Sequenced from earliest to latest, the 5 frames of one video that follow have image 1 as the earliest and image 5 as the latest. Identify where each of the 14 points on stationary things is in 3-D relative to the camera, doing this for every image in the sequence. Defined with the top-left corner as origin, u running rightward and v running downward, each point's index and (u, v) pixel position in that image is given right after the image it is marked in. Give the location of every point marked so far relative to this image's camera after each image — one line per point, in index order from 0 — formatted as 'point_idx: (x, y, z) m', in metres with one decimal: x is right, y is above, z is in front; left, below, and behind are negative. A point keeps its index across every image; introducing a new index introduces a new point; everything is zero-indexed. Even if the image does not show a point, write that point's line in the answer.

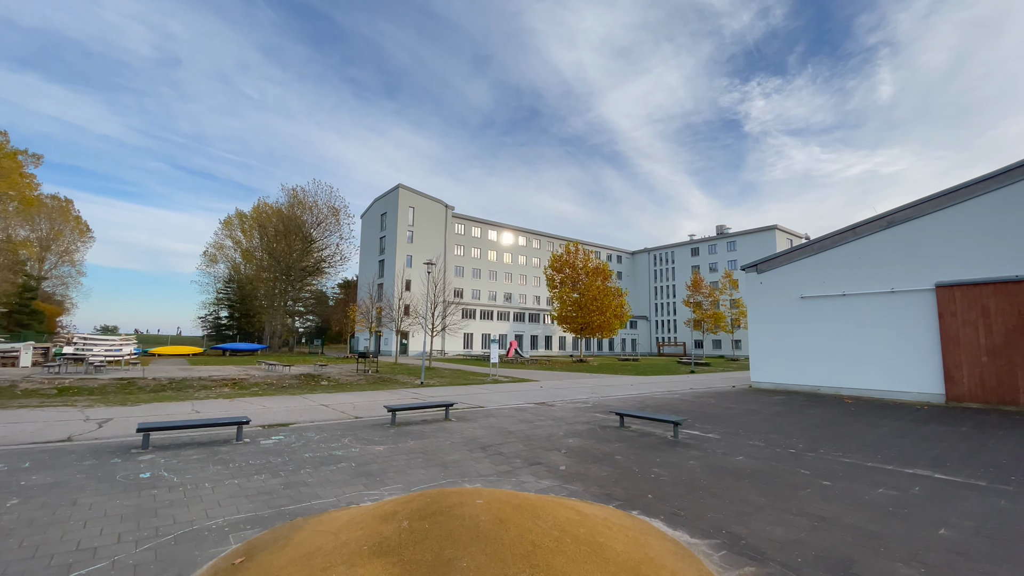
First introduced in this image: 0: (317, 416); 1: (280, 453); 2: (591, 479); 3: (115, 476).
0: (-4.7, -3.1, +10.7) m
1: (-3.7, -2.7, +7.3) m
2: (+1.2, -2.8, +6.5) m
3: (-5.4, -2.5, +6.0) m
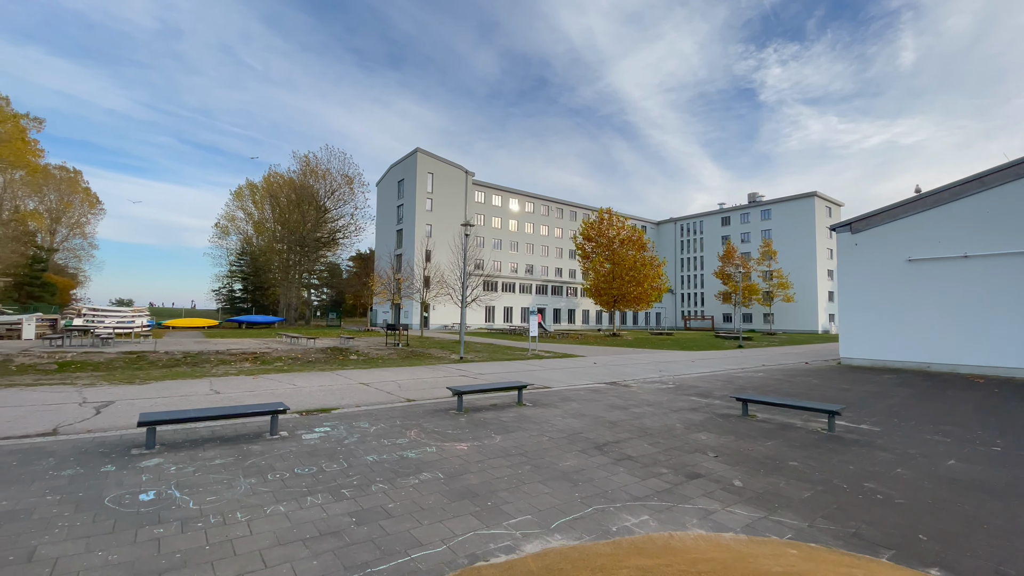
0: (-2.9, -2.2, +8.7) m
1: (-2.1, -2.0, +5.3) m
2: (+2.9, -2.2, +4.4) m
3: (-3.7, -1.9, +4.0) m
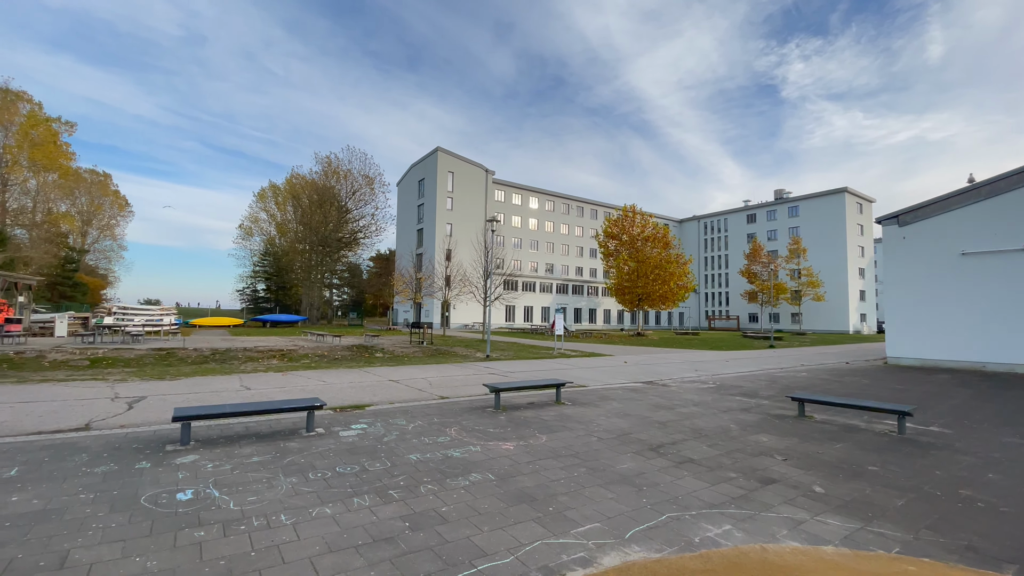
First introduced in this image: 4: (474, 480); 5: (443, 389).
0: (-2.2, -2.0, +8.4) m
1: (-1.5, -1.9, +5.0) m
2: (+3.4, -2.0, +3.9) m
3: (-3.2, -1.8, +3.8) m
4: (-0.4, -1.9, +4.3) m
5: (-1.4, -2.1, +9.2) m
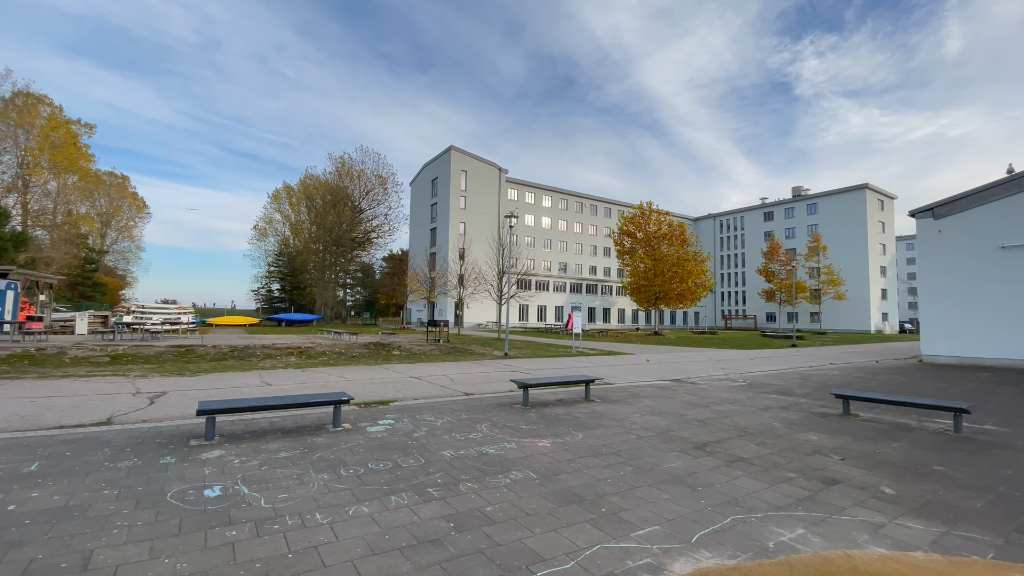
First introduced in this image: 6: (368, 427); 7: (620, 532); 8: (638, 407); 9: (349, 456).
0: (-1.7, -1.9, +8.2) m
1: (-1.1, -1.7, +4.8) m
2: (+3.8, -1.9, +3.6) m
3: (-2.8, -1.6, +3.6) m
4: (0.0, -1.7, +4.1) m
5: (-0.9, -2.0, +9.0) m
6: (-1.8, -1.8, +5.6) m
7: (+0.7, -1.7, +3.1) m
8: (+2.1, -2.0, +7.4) m
9: (-1.7, -1.7, +4.5) m
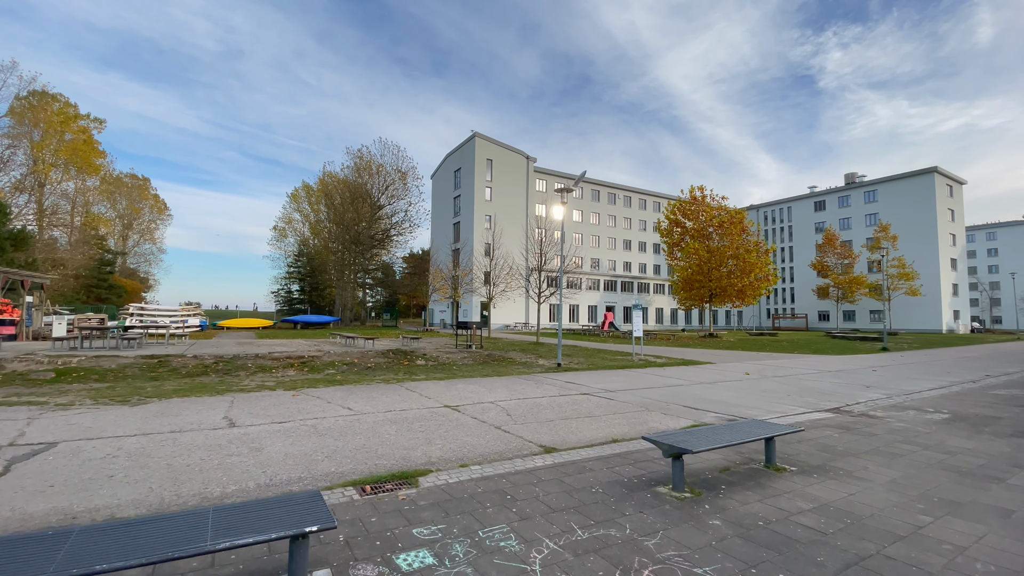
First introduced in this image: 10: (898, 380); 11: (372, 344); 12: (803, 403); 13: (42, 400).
0: (-0.5, -1.7, +4.9) m
1: (0.0, -1.5, +1.4) m
2: (+4.8, -1.6, 0.0) m
3: (-1.8, -1.5, +0.3) m
4: (+1.1, -1.5, +0.7) m
5: (+0.3, -1.8, +5.6) m
6: (-0.7, -1.6, +2.3) m
7: (+1.8, -1.5, -0.3) m
8: (+3.3, -1.7, +3.9) m
9: (-0.6, -1.5, +1.2) m
10: (+9.4, -2.2, +10.9) m
11: (-5.2, -2.0, +16.2) m
12: (+4.9, -2.0, +7.5) m
13: (-8.4, -1.9, +7.8) m
